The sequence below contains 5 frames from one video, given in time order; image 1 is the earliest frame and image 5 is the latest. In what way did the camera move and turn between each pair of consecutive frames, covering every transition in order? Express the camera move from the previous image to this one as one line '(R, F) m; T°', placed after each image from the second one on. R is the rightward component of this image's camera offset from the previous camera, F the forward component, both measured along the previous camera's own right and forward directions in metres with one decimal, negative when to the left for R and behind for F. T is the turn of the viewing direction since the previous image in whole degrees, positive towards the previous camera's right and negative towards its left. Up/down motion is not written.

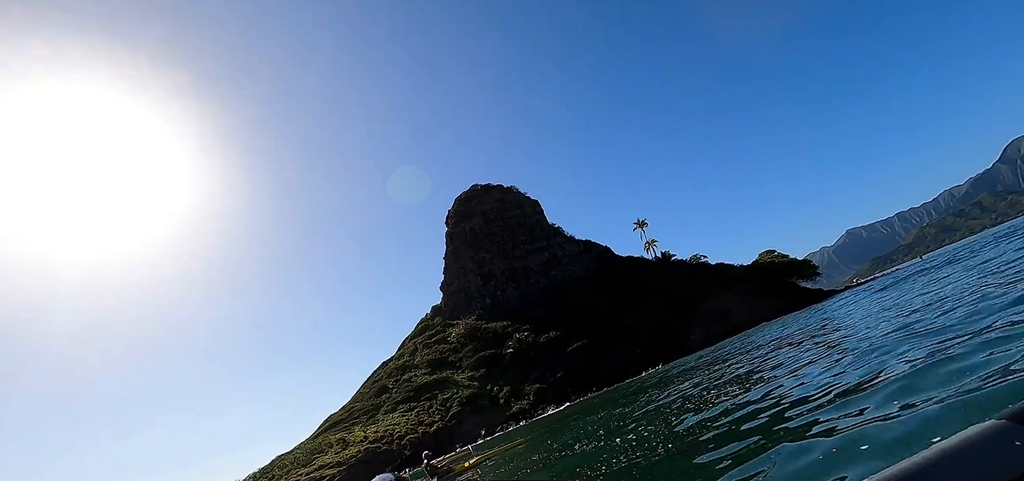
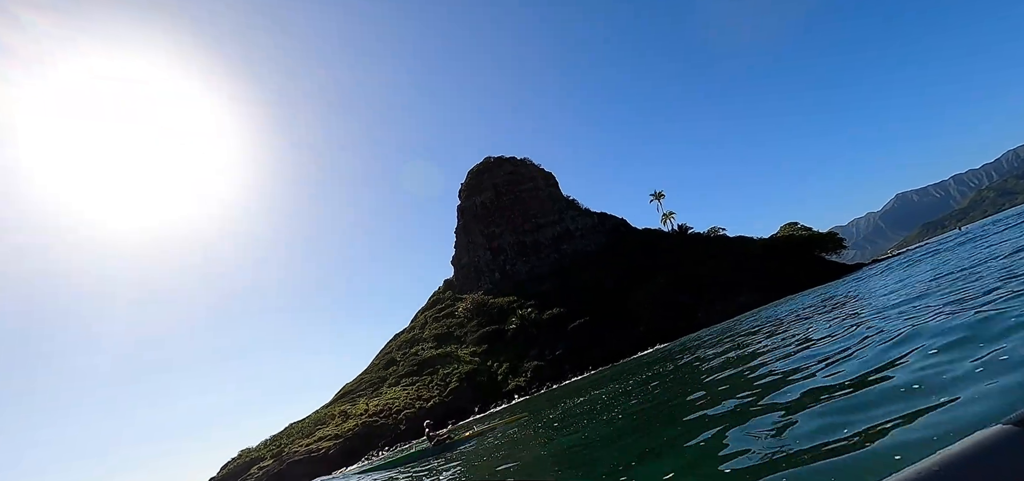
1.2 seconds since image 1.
(+3.8, +0.5) m; -3°
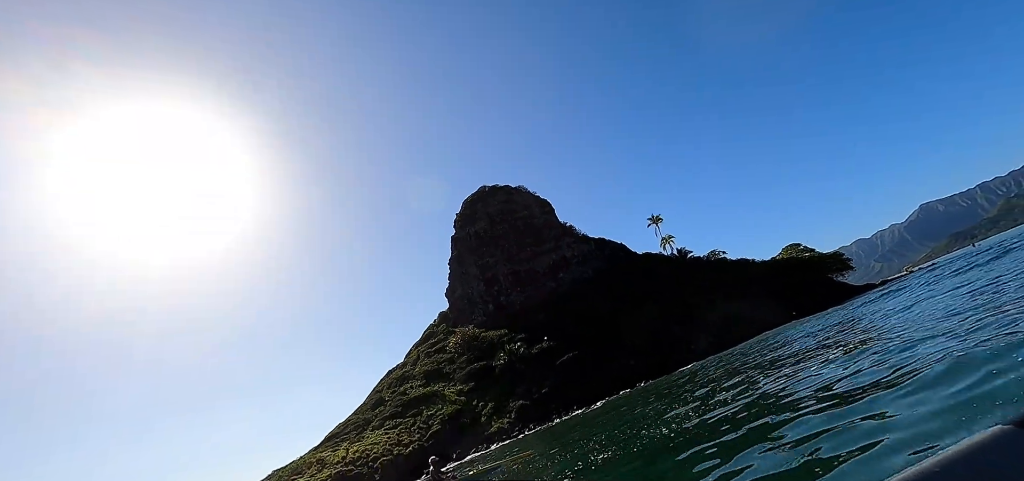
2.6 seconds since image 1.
(+3.8, +2.1) m; -1°
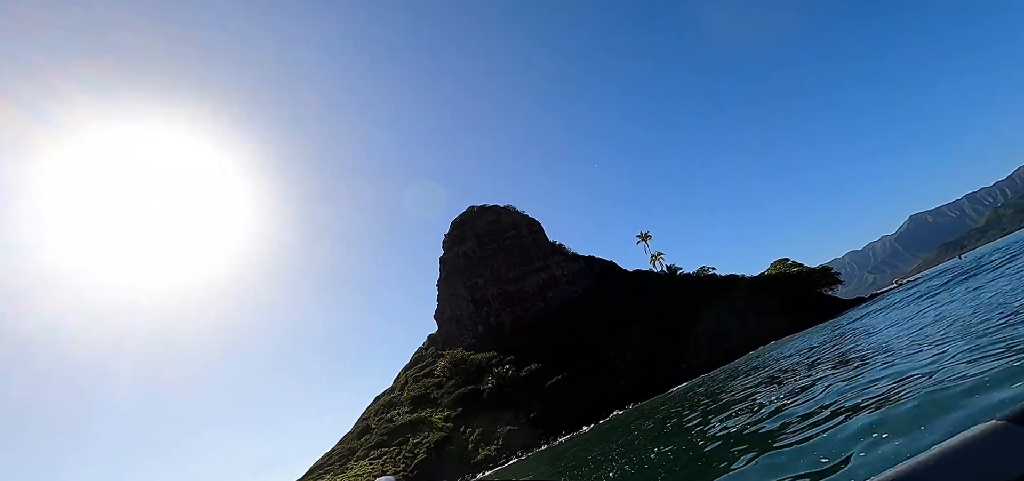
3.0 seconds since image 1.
(+1.1, +0.8) m; +1°
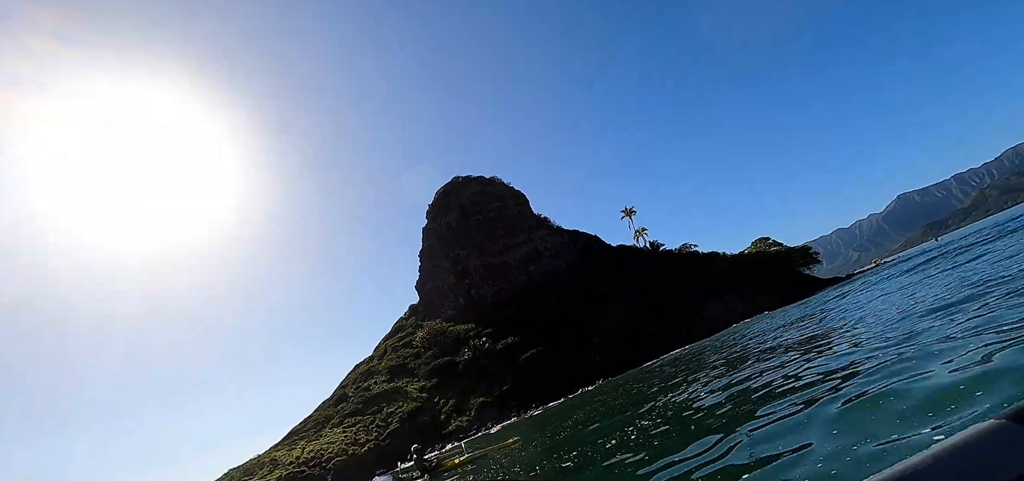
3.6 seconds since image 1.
(+1.6, +0.5) m; +1°
